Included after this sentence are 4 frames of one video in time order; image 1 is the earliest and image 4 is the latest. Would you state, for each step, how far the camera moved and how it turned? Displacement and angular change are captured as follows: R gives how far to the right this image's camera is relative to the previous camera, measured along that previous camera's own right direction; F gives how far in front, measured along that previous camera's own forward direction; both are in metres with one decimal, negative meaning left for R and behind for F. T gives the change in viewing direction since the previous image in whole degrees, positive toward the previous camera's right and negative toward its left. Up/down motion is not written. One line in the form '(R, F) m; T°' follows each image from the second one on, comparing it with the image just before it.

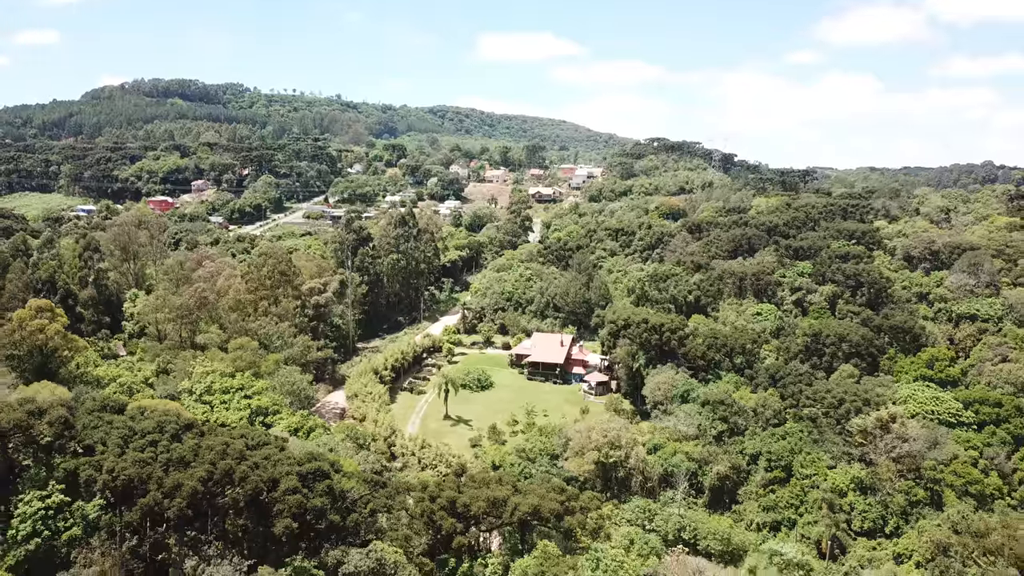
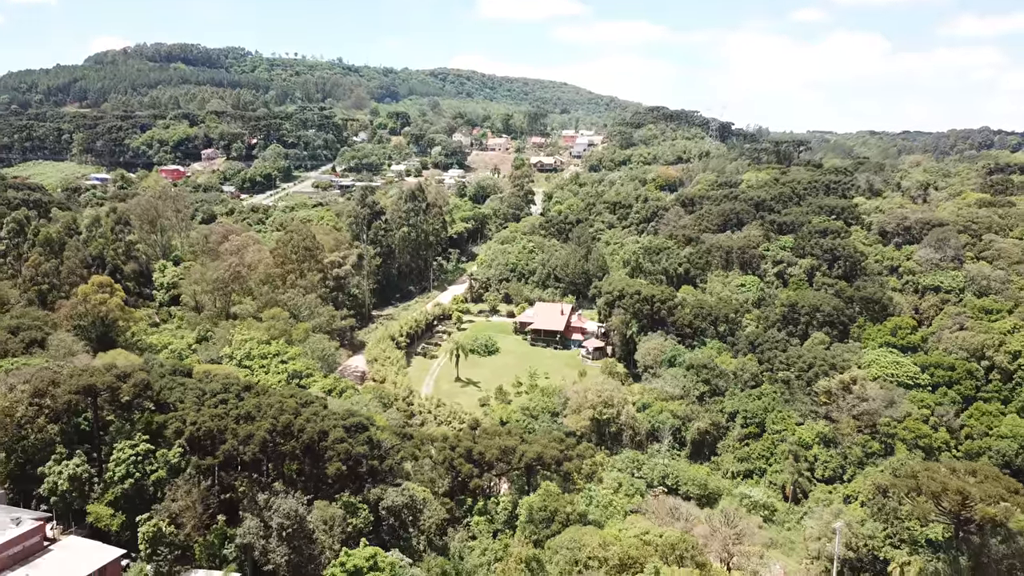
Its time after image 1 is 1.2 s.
(-0.2, -3.8) m; 0°
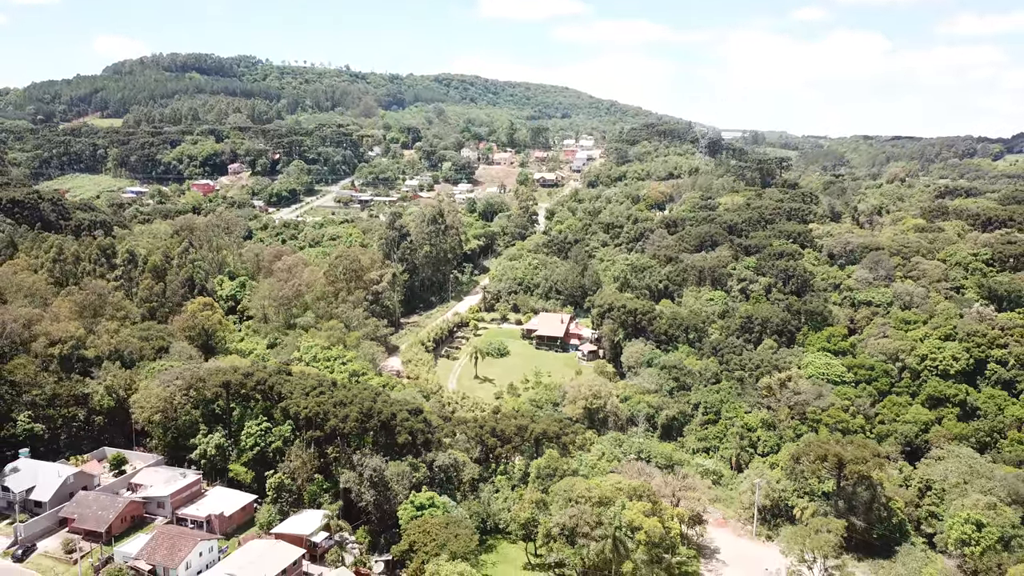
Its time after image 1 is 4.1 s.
(-0.5, -9.6) m; 0°
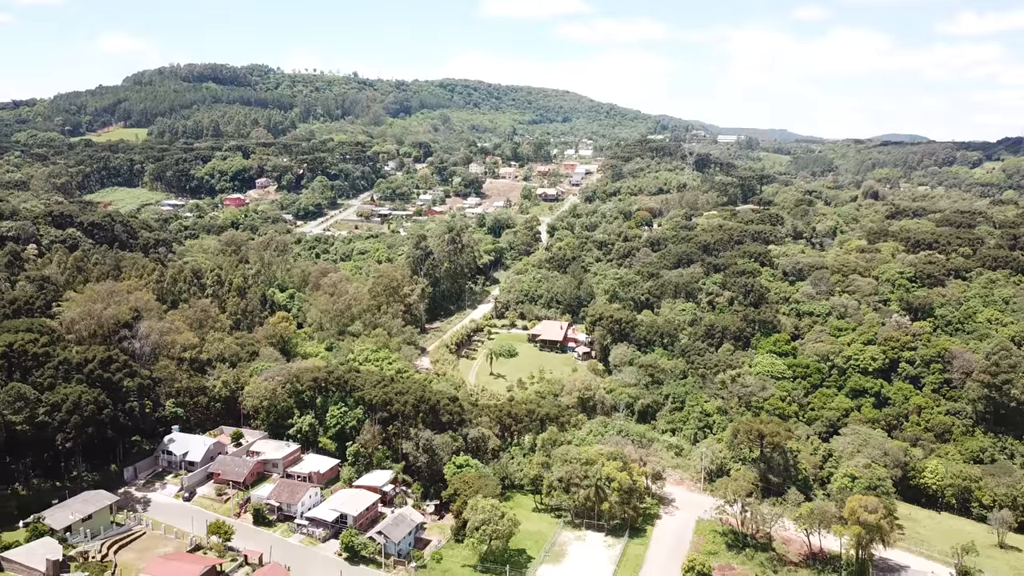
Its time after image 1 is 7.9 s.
(-0.6, -12.1) m; 0°
